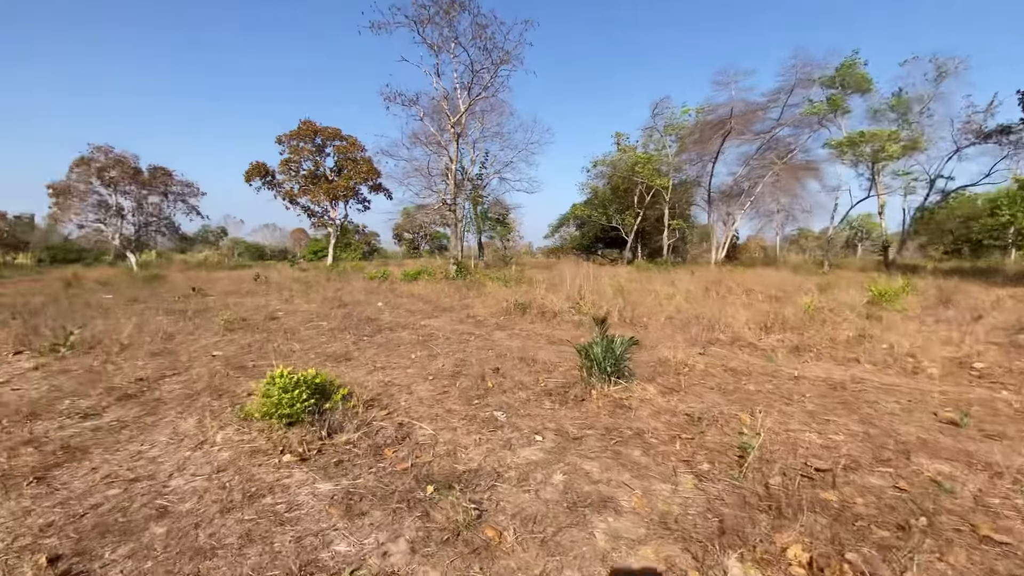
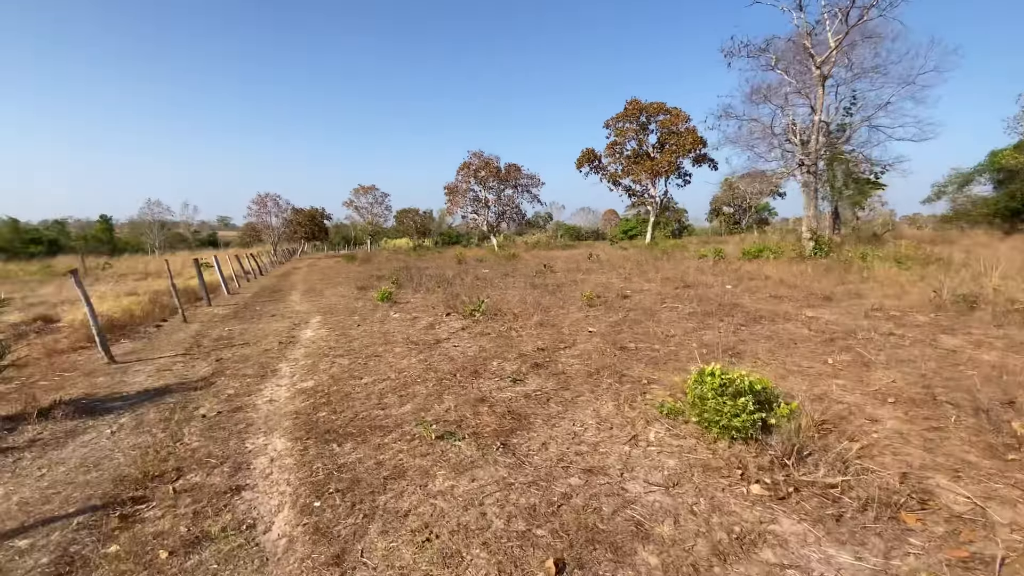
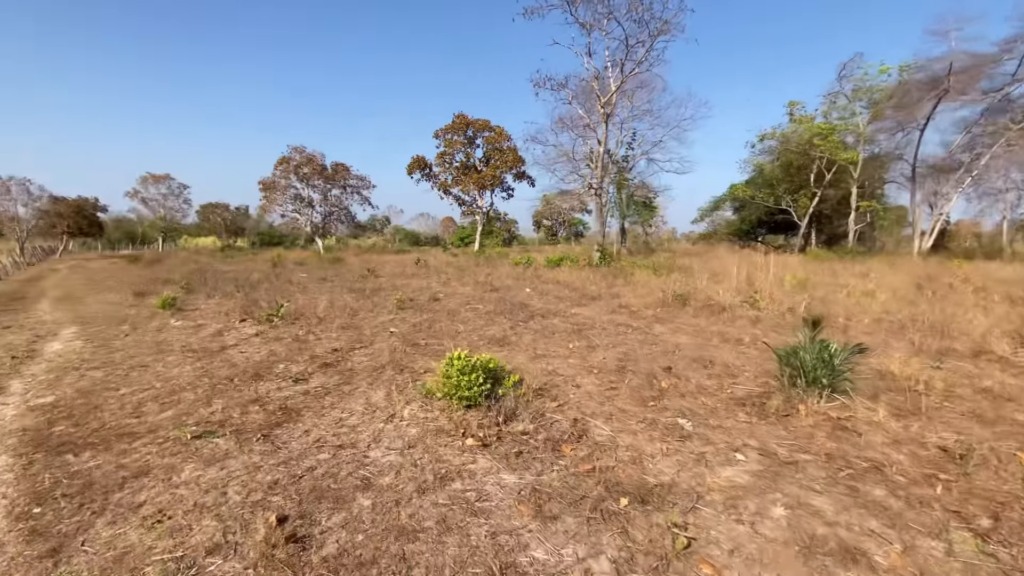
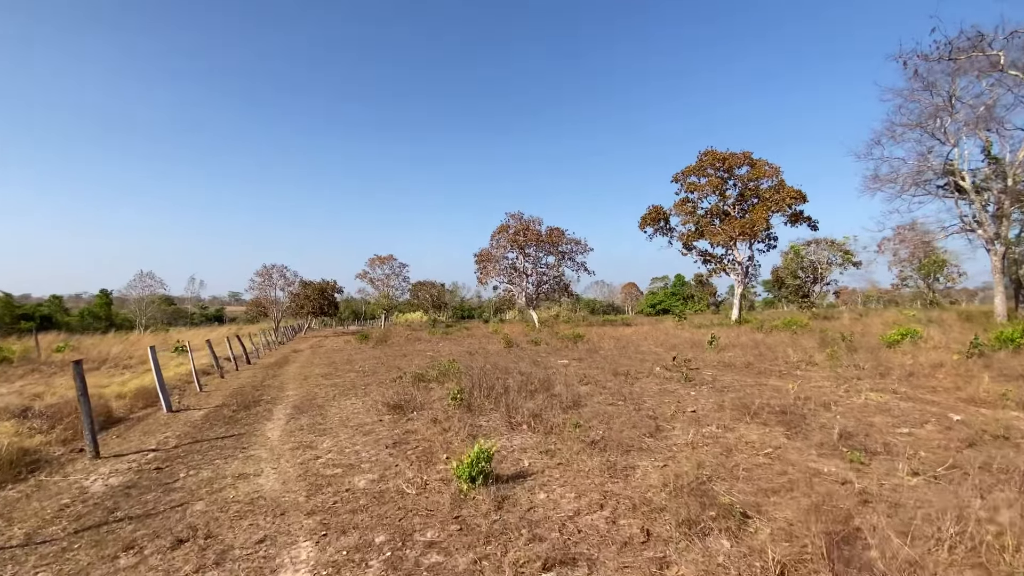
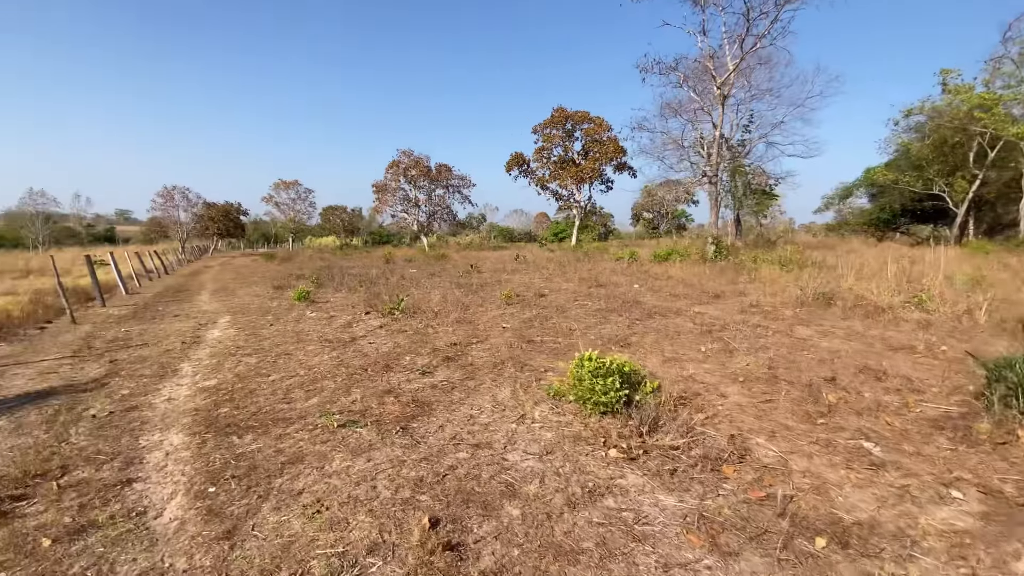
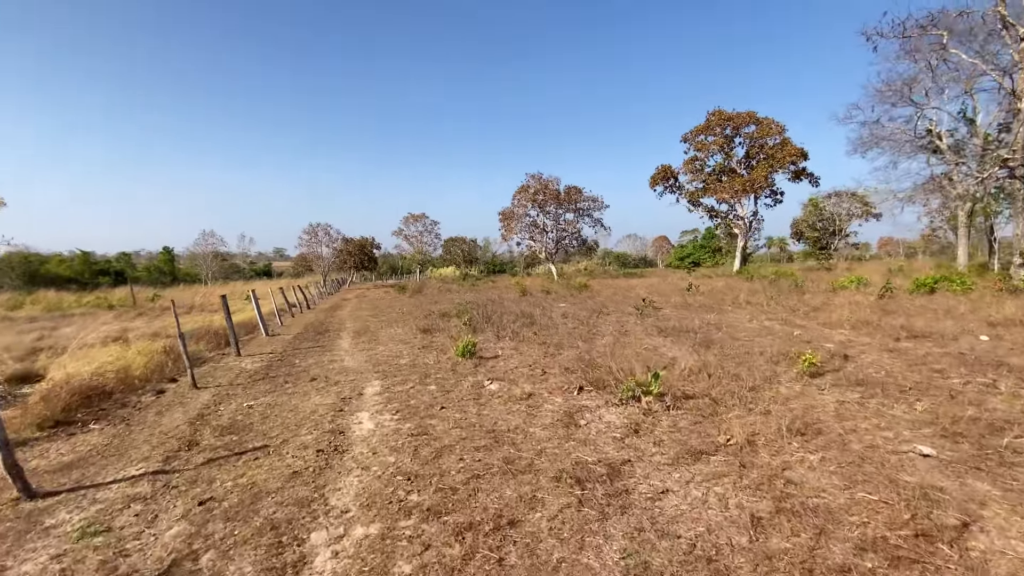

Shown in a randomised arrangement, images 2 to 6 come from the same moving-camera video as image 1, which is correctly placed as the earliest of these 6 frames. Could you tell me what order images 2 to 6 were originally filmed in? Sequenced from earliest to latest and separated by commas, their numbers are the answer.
3, 5, 2, 6, 4
